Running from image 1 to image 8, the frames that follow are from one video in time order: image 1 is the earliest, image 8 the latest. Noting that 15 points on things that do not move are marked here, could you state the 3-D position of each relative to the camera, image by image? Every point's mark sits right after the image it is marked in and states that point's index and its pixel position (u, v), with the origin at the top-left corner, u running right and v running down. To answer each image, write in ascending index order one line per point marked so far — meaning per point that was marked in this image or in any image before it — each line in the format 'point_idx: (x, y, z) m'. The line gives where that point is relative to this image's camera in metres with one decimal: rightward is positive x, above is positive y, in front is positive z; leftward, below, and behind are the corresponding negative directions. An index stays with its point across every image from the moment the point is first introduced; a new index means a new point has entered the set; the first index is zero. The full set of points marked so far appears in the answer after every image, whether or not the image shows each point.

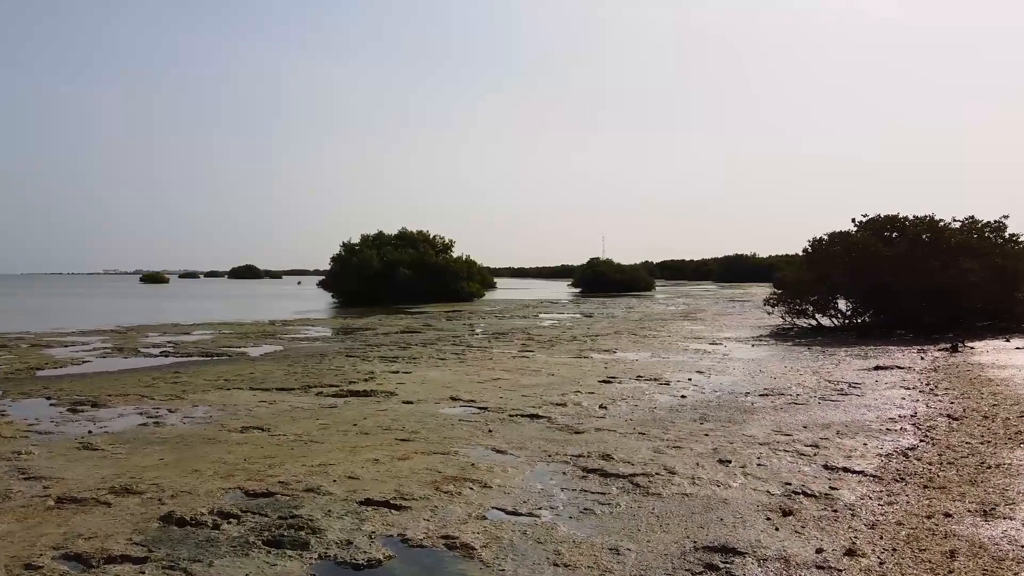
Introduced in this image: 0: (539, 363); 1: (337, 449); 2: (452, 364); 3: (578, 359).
0: (+0.5, -1.4, +15.1) m
1: (-1.6, -1.5, +7.5) m
2: (-1.1, -1.4, +14.7) m
3: (+1.3, -1.4, +16.0) m
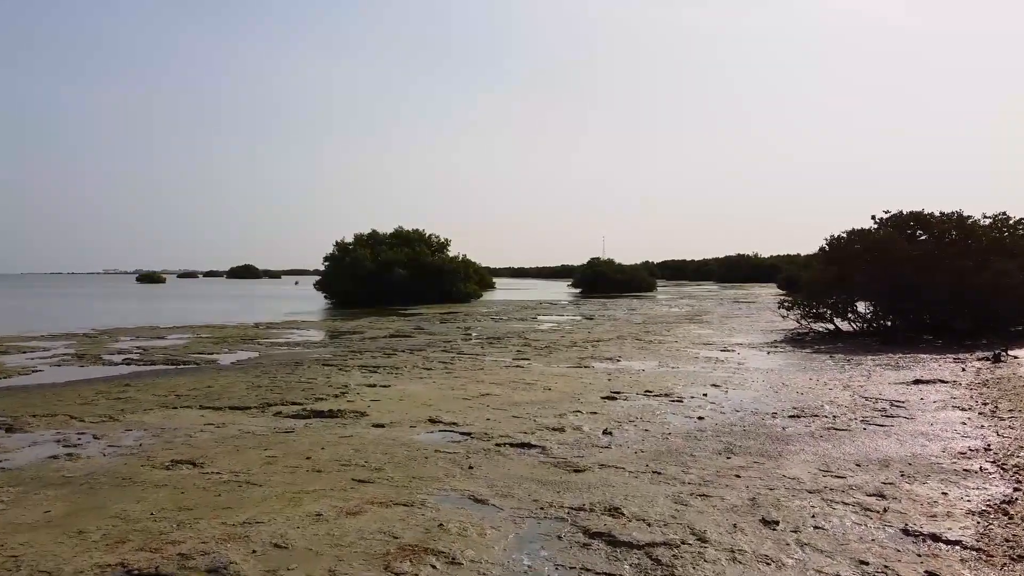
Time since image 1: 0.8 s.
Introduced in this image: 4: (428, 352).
0: (+0.4, -1.5, +13.5) m
1: (-1.7, -1.5, +5.9) m
2: (-1.2, -1.5, +13.2) m
3: (+1.2, -1.5, +14.5) m
4: (-1.9, -1.5, +18.2) m
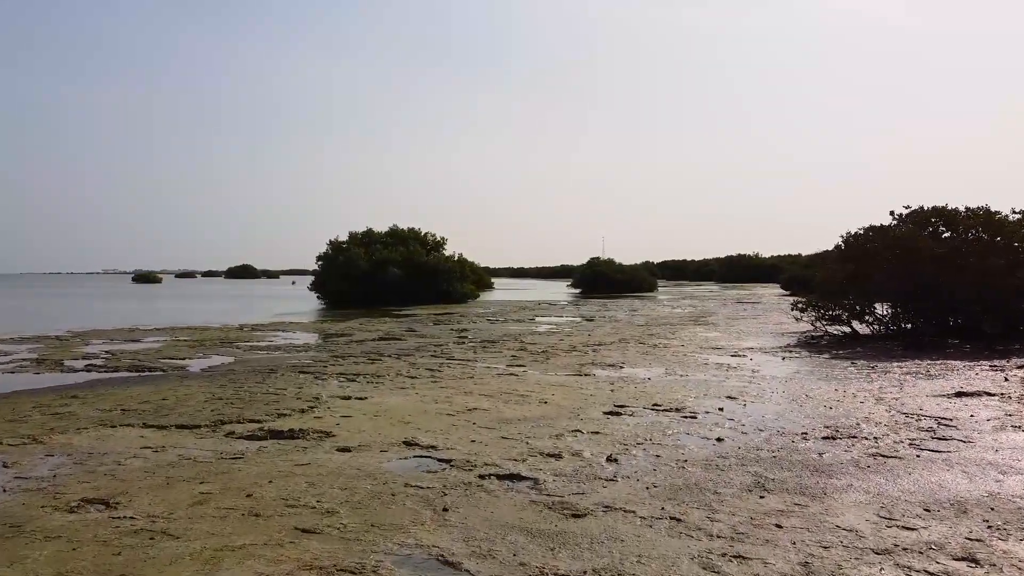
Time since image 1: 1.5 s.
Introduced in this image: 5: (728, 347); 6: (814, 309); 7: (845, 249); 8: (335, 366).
0: (+0.3, -1.5, +12.2) m
1: (-1.8, -1.5, +4.6) m
2: (-1.3, -1.5, +11.9) m
3: (+1.1, -1.5, +13.2) m
4: (-2.0, -1.5, +16.9) m
5: (+5.0, -1.4, +18.7) m
6: (+7.4, -0.5, +19.8) m
7: (+8.1, +0.9, +19.9) m
8: (-3.3, -1.5, +15.1) m
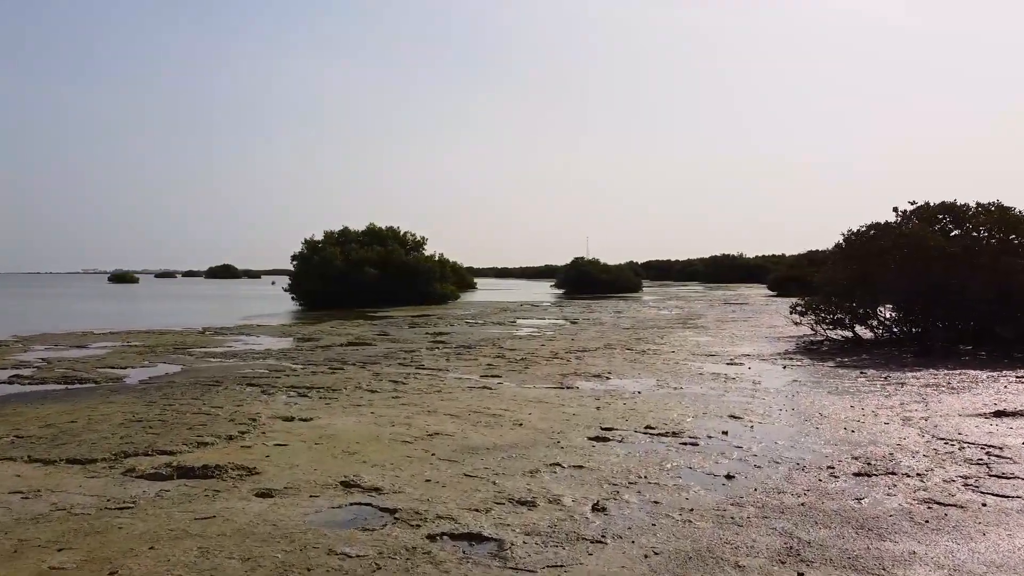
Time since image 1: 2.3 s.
0: (-0.1, -1.5, +10.8) m
1: (-2.1, -1.6, +3.1) m
2: (-1.7, -1.5, +10.4) m
3: (+0.7, -1.5, +11.7) m
4: (-2.5, -1.5, +15.4) m
5: (+4.5, -1.4, +17.3) m
6: (+6.9, -0.6, +18.4) m
7: (+7.6, +0.9, +18.6) m
8: (-3.7, -1.5, +13.6) m
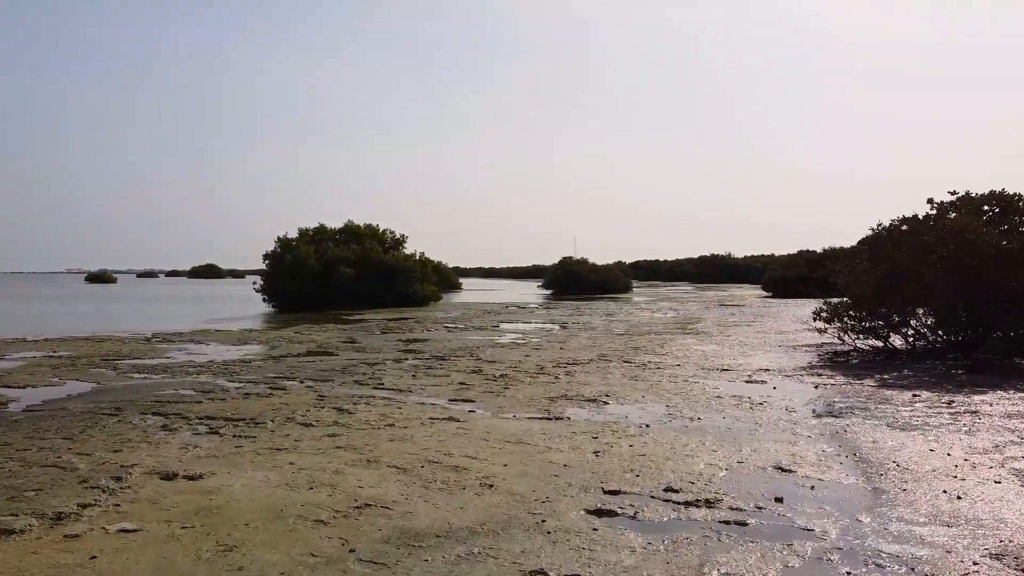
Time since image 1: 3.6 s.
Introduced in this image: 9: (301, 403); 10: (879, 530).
0: (-0.4, -1.5, +8.2) m
1: (-2.2, -1.6, +0.6) m
2: (-1.9, -1.5, +7.8) m
3: (+0.4, -1.6, +9.2) m
4: (-2.8, -1.6, +12.8) m
5: (+4.1, -1.5, +14.8) m
6: (+6.5, -0.6, +16.0) m
7: (+7.2, +0.8, +16.1) m
8: (-4.1, -1.6, +11.0) m
9: (-2.8, -1.5, +10.9) m
10: (+2.4, -1.6, +5.4) m
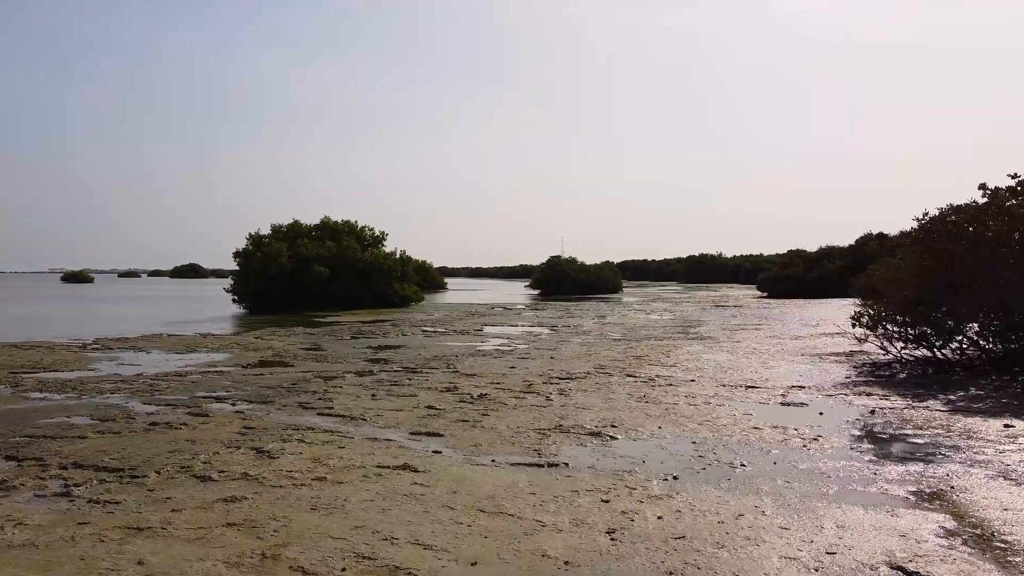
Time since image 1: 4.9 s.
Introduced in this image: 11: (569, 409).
0: (-0.6, -1.6, +5.7) m
1: (-2.3, -1.6, -2.0) m
2: (-2.1, -1.6, +5.3) m
3: (+0.2, -1.6, +6.7) m
4: (-3.1, -1.6, +10.3) m
5: (+3.8, -1.5, +12.4) m
6: (+6.2, -0.6, +13.6) m
7: (+6.9, +0.8, +13.7) m
8: (-4.3, -1.6, +8.4) m
9: (-3.1, -1.5, +8.3) m
10: (+2.3, -1.6, +2.9) m
11: (+0.7, -1.5, +10.2) m
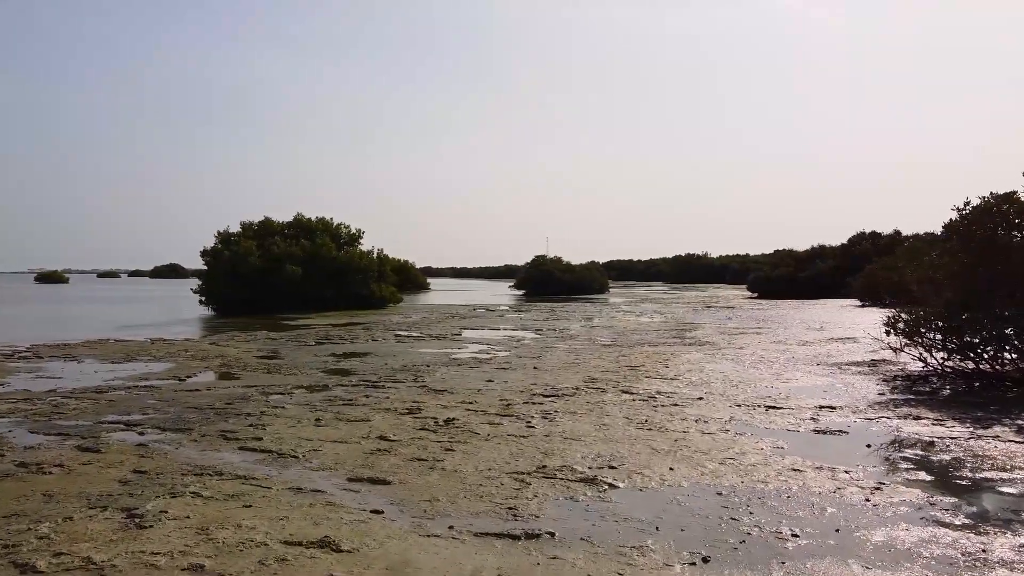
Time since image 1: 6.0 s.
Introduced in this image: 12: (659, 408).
0: (-0.8, -1.6, +3.7) m
1: (-2.4, -1.6, -4.1) m
2: (-2.3, -1.6, +3.2) m
3: (0.0, -1.6, +4.7) m
4: (-3.4, -1.6, +8.2) m
5: (+3.5, -1.5, +10.4) m
6: (+5.8, -0.6, +11.7) m
7: (+6.6, +0.8, +11.8) m
8: (-4.5, -1.6, +6.3) m
9: (-3.3, -1.6, +6.2) m
10: (+2.1, -1.6, +0.9) m
11: (+0.4, -1.5, +8.2) m
12: (+1.8, -1.5, +10.0) m
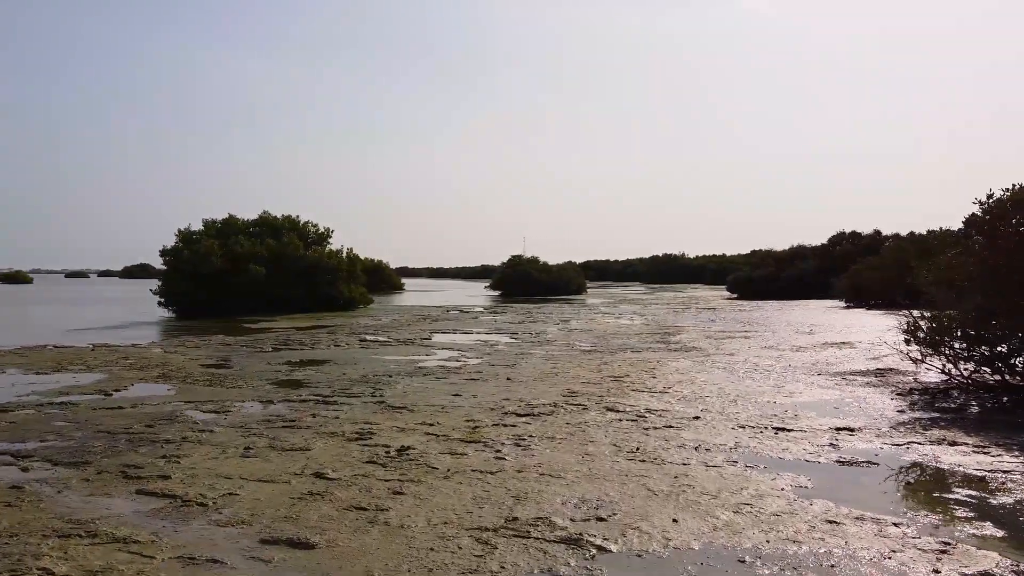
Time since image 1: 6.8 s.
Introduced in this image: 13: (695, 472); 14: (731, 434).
0: (-0.9, -1.6, +2.2) m
1: (-2.3, -1.7, -5.6) m
2: (-2.5, -1.6, +1.7) m
3: (-0.2, -1.6, +3.2) m
4: (-3.6, -1.6, +6.6) m
5: (+3.1, -1.5, +9.0) m
6: (+5.4, -0.7, +10.3) m
7: (+6.2, +0.8, +10.5) m
8: (-4.8, -1.6, +4.7) m
9: (-3.5, -1.6, +4.7) m
10: (+2.0, -1.6, -0.5) m
11: (+0.1, -1.6, +6.7) m
12: (+1.5, -1.5, +8.6) m
13: (+1.6, -1.5, +6.8) m
14: (+2.3, -1.5, +8.5) m
